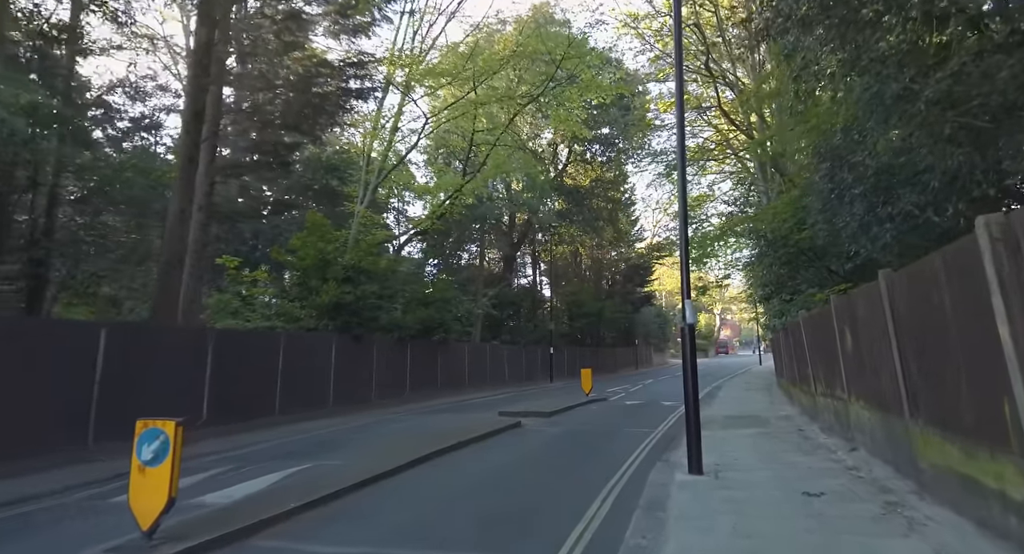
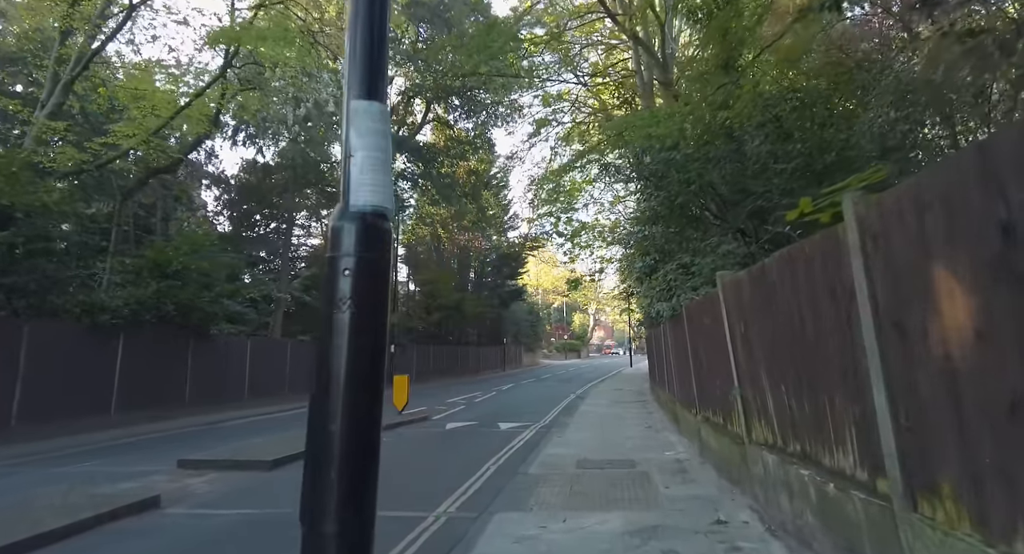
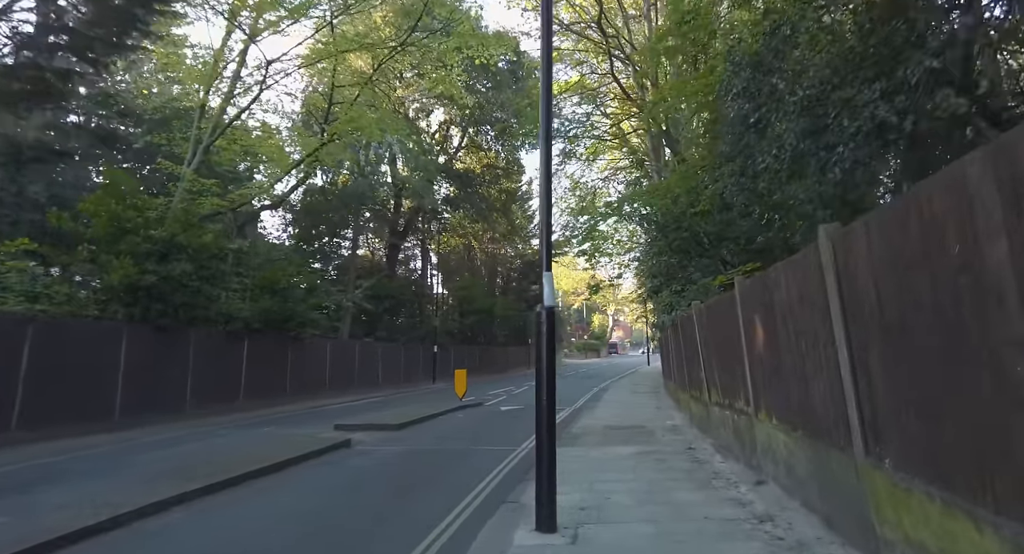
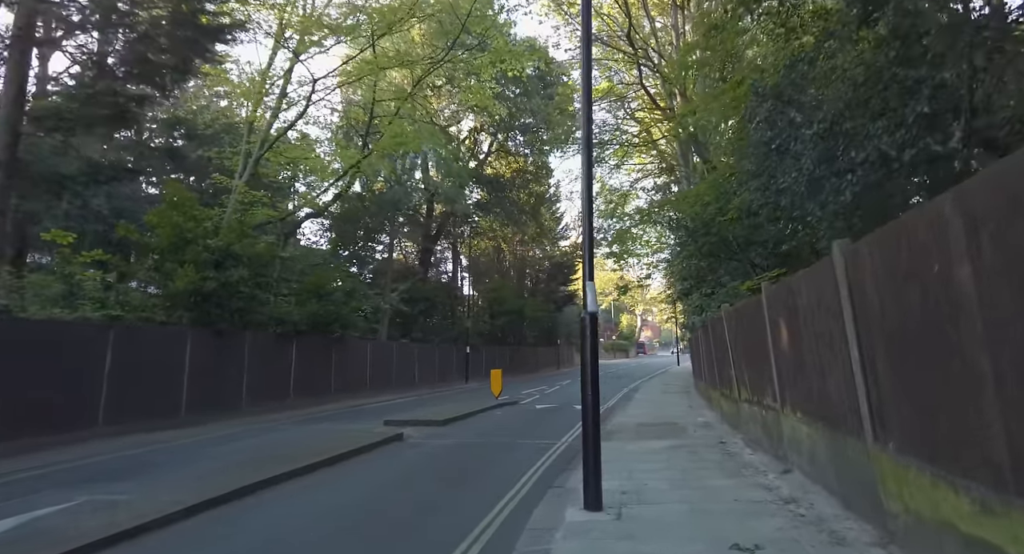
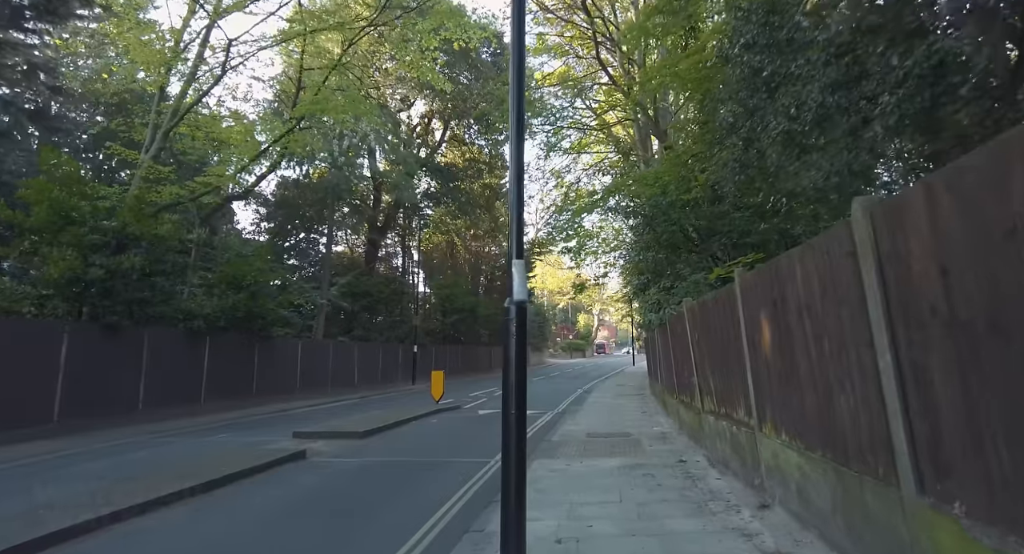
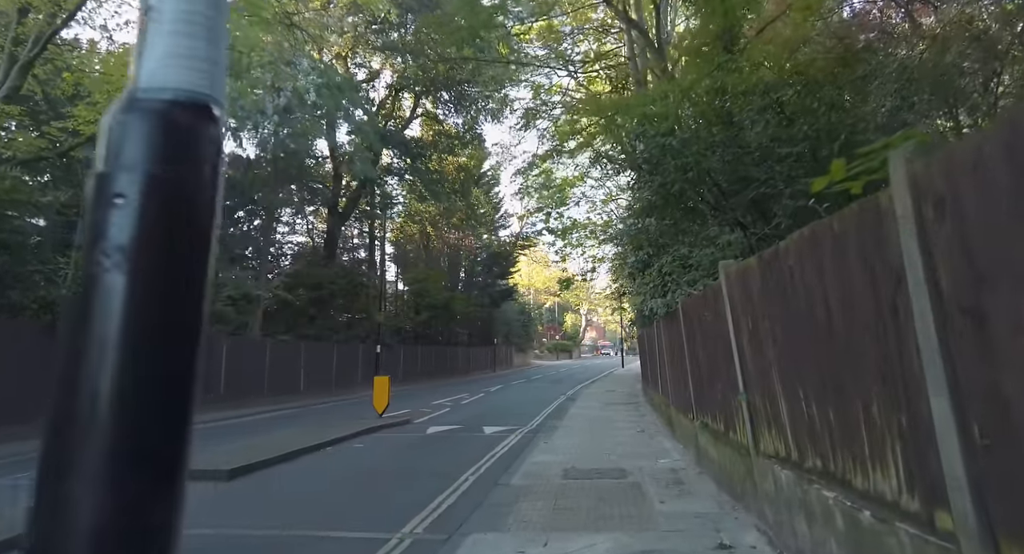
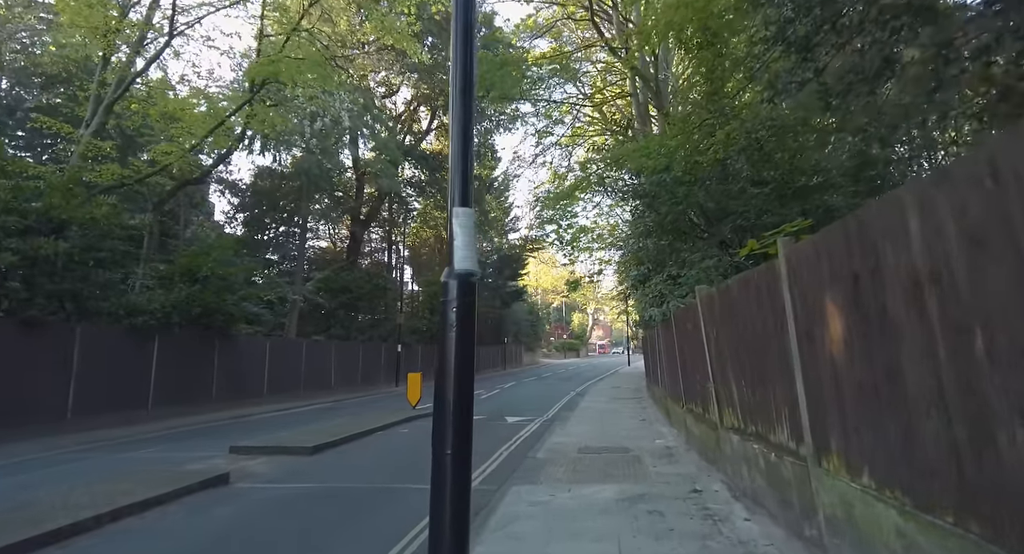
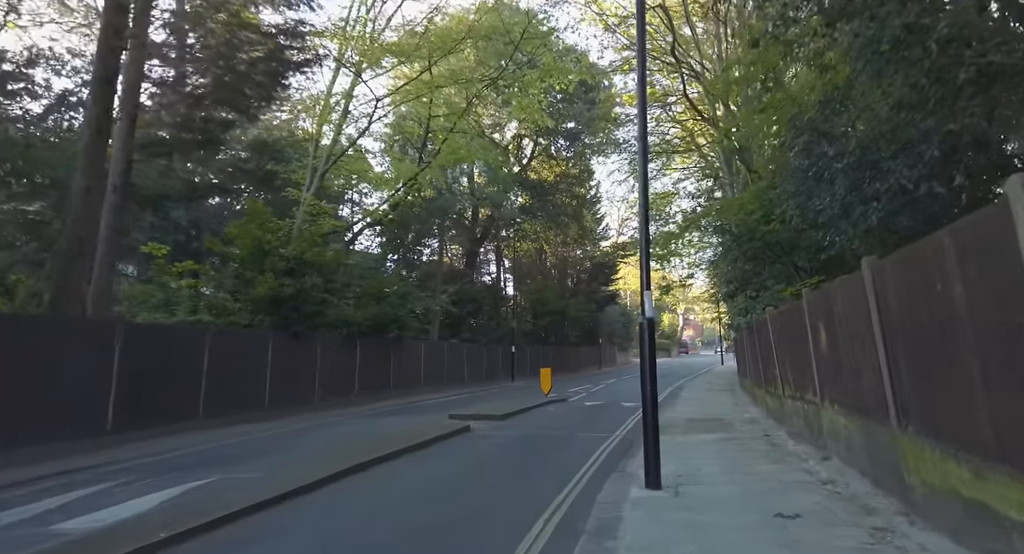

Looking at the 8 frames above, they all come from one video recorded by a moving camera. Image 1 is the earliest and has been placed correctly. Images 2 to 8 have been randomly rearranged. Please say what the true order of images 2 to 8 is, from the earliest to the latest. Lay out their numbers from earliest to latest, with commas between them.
8, 4, 3, 5, 7, 2, 6
